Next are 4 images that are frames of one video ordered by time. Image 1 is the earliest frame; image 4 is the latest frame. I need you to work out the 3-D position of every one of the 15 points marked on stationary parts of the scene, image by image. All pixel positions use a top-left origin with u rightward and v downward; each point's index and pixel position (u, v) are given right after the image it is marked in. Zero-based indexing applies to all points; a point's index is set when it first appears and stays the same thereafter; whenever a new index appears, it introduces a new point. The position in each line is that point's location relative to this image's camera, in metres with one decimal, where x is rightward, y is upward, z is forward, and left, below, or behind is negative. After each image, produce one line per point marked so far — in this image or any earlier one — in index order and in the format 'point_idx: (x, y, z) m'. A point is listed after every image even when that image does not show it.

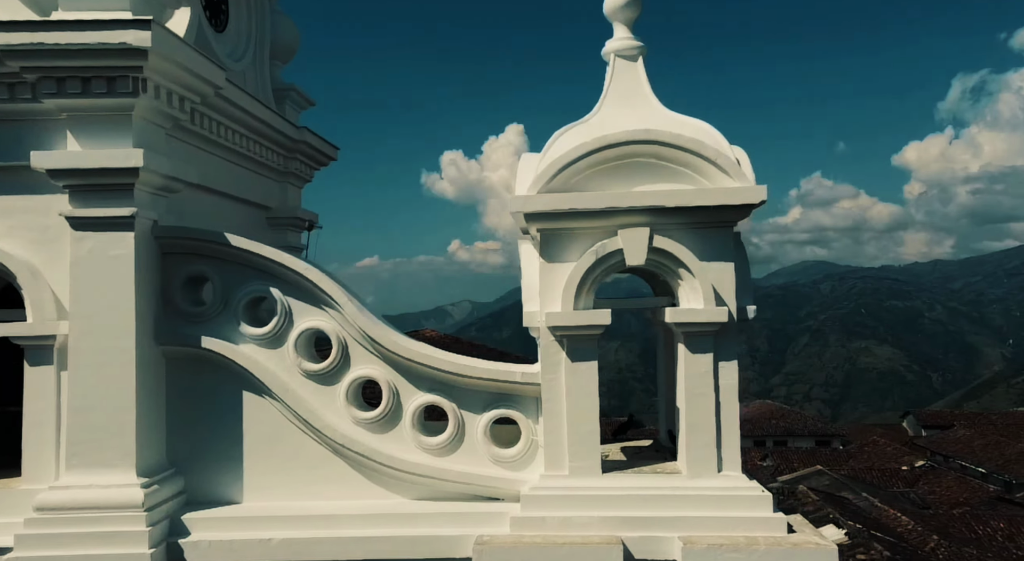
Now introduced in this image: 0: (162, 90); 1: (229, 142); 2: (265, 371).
0: (-2.4, +1.3, +6.0) m
1: (-2.4, +1.2, +7.2) m
2: (-1.7, -0.6, +6.1) m
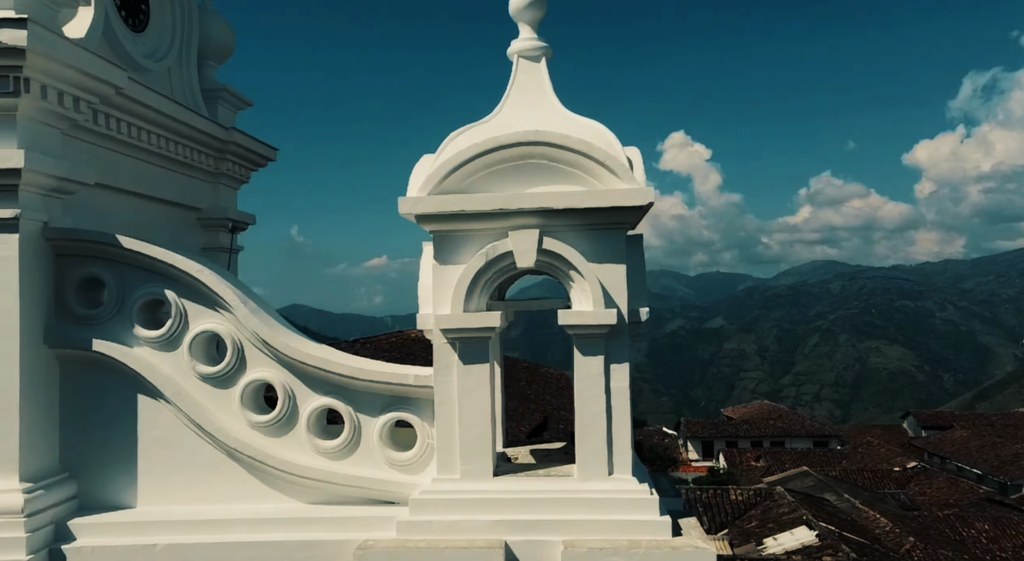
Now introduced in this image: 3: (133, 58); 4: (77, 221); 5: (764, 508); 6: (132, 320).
0: (-3.2, +1.3, +6.0) m
1: (-3.1, +1.2, +7.2) m
2: (-2.5, -0.6, +6.0) m
3: (-3.3, +1.9, +7.3) m
4: (-3.2, +0.4, +6.3) m
5: (+5.7, -5.2, +19.4) m
6: (-2.7, -0.3, +6.1) m
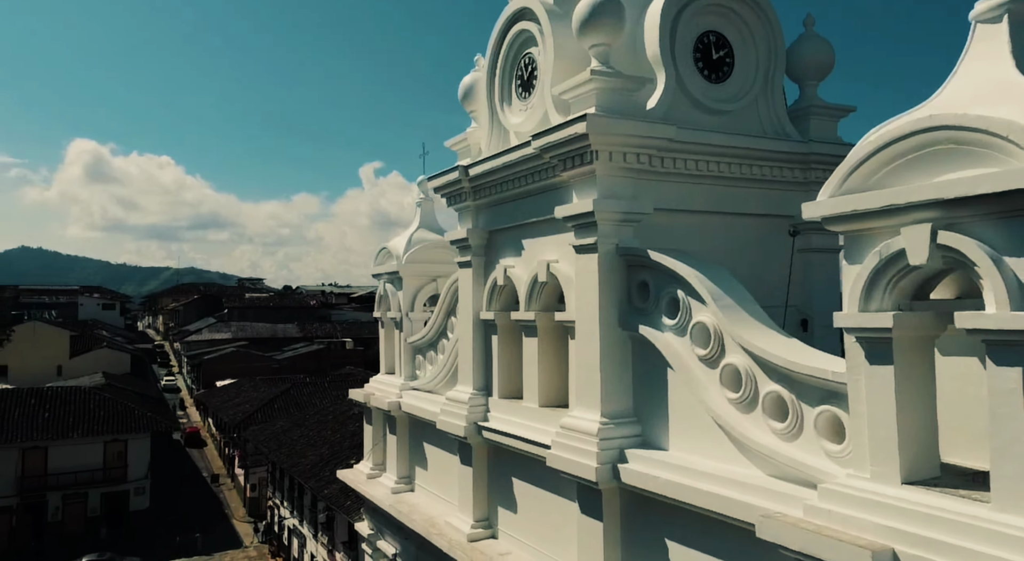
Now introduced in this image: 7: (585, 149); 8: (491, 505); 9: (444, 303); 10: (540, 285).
0: (+1.1, +1.3, +8.6) m
1: (+2.2, +1.2, +9.1) m
2: (+1.5, -0.7, +8.0) m
3: (+2.1, +1.9, +9.3) m
4: (+1.4, +0.4, +8.8) m
5: (+17.3, -4.8, +7.3) m
6: (+1.4, -0.3, +8.2) m
7: (+0.7, +1.3, +8.5) m
8: (-0.3, -2.9, +11.1) m
9: (-1.0, -0.3, +12.8) m
10: (+0.3, 0.0, +9.7) m
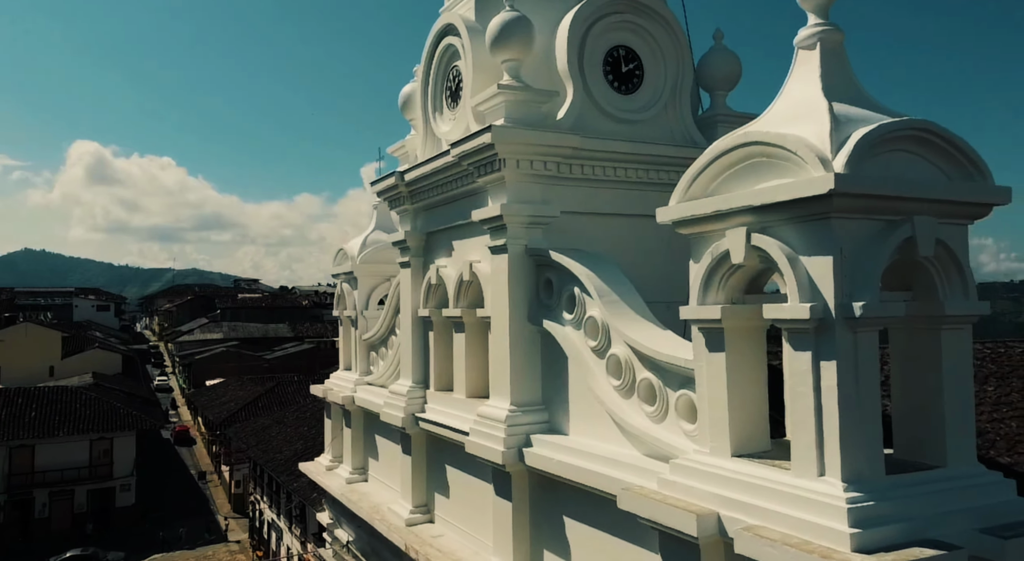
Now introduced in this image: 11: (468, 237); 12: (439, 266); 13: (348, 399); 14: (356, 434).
0: (+0.1, +1.3, +9.3) m
1: (+1.2, +1.2, +9.8) m
2: (+0.6, -0.7, +8.8) m
3: (+1.2, +2.0, +10.0) m
4: (+0.5, +0.4, +9.5) m
5: (+16.4, -4.7, +8.0) m
6: (+0.5, -0.3, +8.9) m
7: (-0.2, +1.3, +9.3) m
8: (-1.2, -2.9, +11.9) m
9: (-1.9, -0.3, +13.5) m
10: (-0.6, 0.0, +10.5) m
11: (-0.5, +0.5, +10.6) m
12: (-1.0, +0.2, +11.2) m
13: (-2.8, -2.0, +14.5) m
14: (-2.7, -2.6, +14.7) m
